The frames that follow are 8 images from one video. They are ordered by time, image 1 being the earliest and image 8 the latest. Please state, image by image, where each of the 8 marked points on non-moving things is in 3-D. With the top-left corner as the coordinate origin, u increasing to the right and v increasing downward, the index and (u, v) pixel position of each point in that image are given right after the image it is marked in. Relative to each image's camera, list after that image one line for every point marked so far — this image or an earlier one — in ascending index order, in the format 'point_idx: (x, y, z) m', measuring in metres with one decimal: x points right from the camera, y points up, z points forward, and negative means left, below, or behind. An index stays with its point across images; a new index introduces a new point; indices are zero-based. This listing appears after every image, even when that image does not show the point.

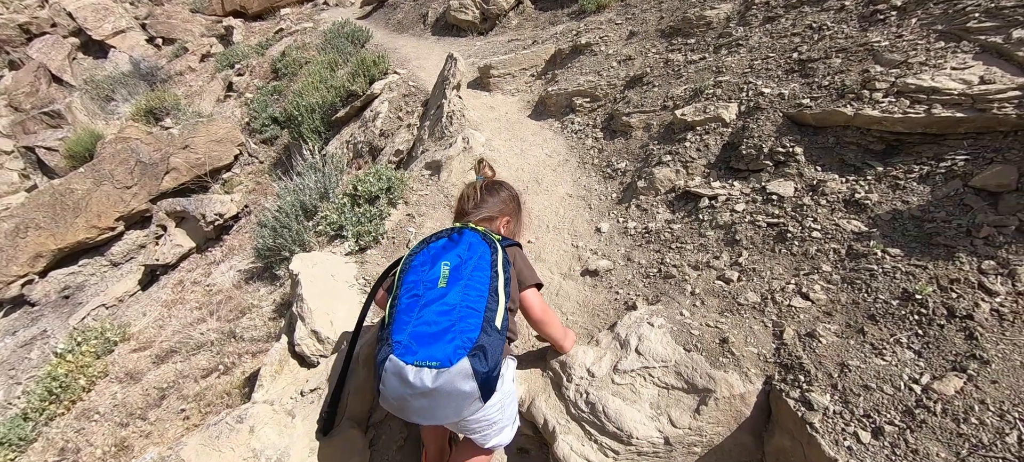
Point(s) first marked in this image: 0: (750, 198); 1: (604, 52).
0: (+1.5, +0.2, +2.3) m
1: (+1.2, +2.4, +4.9) m
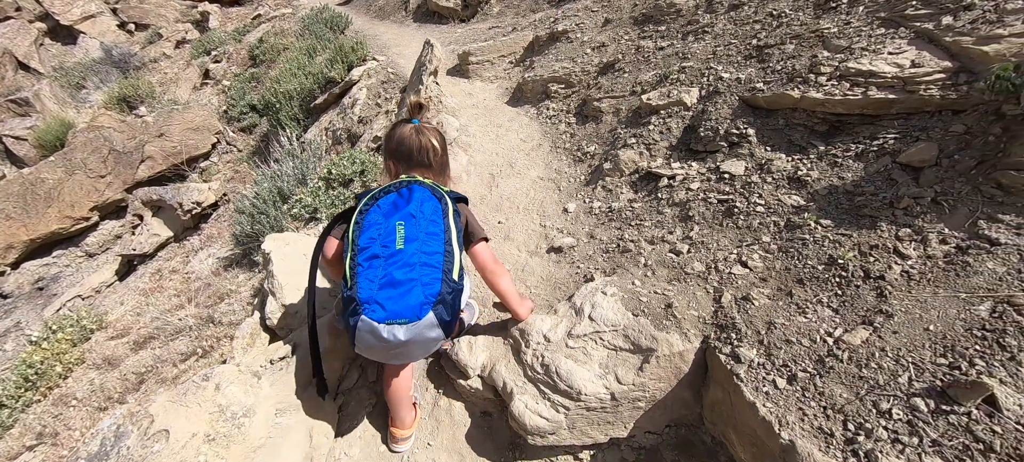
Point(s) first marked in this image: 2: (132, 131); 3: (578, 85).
0: (+1.3, +0.4, +2.5) m
1: (+0.9, +2.6, +5.0) m
2: (-6.7, +1.8, +6.6) m
3: (+0.8, +1.7, +4.3) m
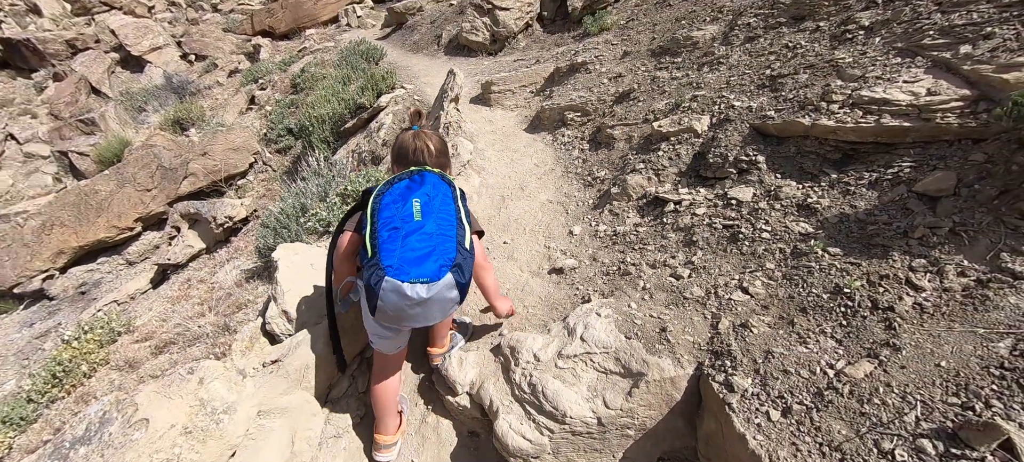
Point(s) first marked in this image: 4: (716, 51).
0: (+1.3, +0.2, +2.4) m
1: (+1.2, +2.2, +5.1) m
2: (-6.3, +1.6, +7.1) m
3: (+1.0, +1.4, +4.4) m
4: (+2.1, +1.8, +3.7) m
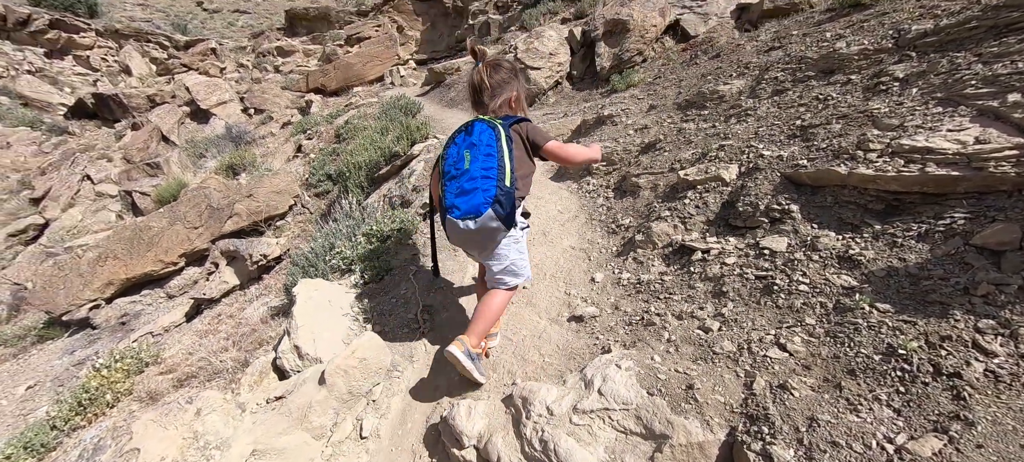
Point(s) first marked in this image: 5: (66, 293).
0: (+1.4, -0.1, +2.3) m
1: (+1.5, +1.5, +5.2) m
2: (-5.8, +0.9, +7.6) m
3: (+1.3, +0.8, +4.4) m
4: (+2.3, +1.3, +3.8) m
5: (-7.7, -1.1, +6.4) m
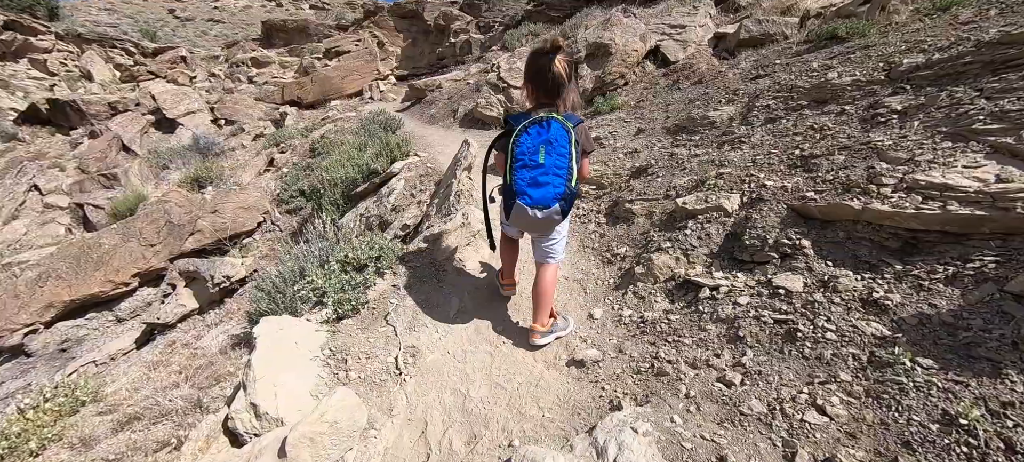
0: (+1.4, -0.3, +2.1) m
1: (+1.4, +1.2, +5.1) m
2: (-6.1, +0.5, +7.1) m
3: (+1.1, +0.5, +4.3) m
4: (+2.2, +1.0, +3.7) m
5: (-7.9, -1.4, +5.7) m
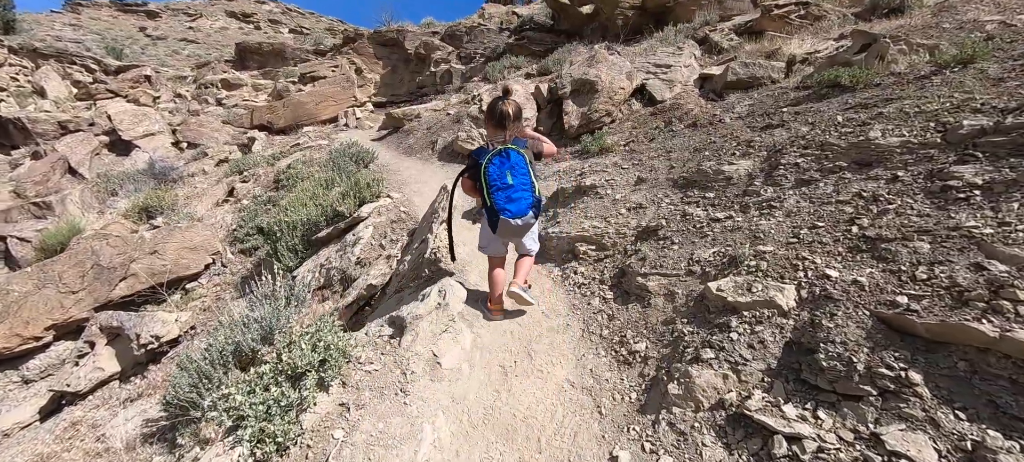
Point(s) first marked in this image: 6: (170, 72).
0: (+1.4, -0.9, +1.5) m
1: (+1.2, +0.4, +4.6) m
2: (-6.4, -0.3, +6.1) m
3: (+1.0, -0.2, +3.7) m
4: (+2.1, +0.3, +3.2) m
5: (-8.1, -2.0, +4.4) m
6: (-18.0, +8.4, +19.8) m
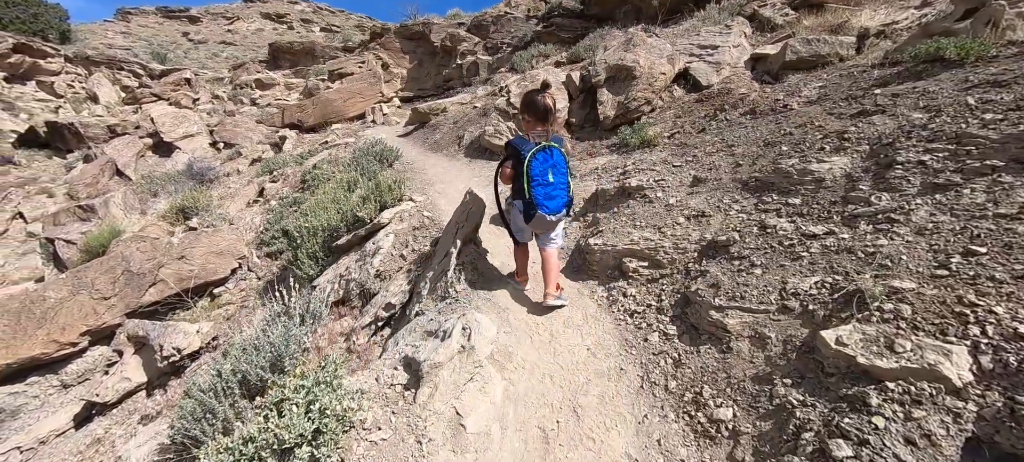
0: (+1.5, -1.1, +0.9) m
1: (+1.6, +0.3, +3.9) m
2: (-5.9, -0.4, +6.0) m
3: (+1.3, -0.3, +3.1) m
4: (+2.4, +0.2, +2.5) m
5: (-7.7, -2.2, +4.5) m
6: (-16.6, +8.5, +20.3) m
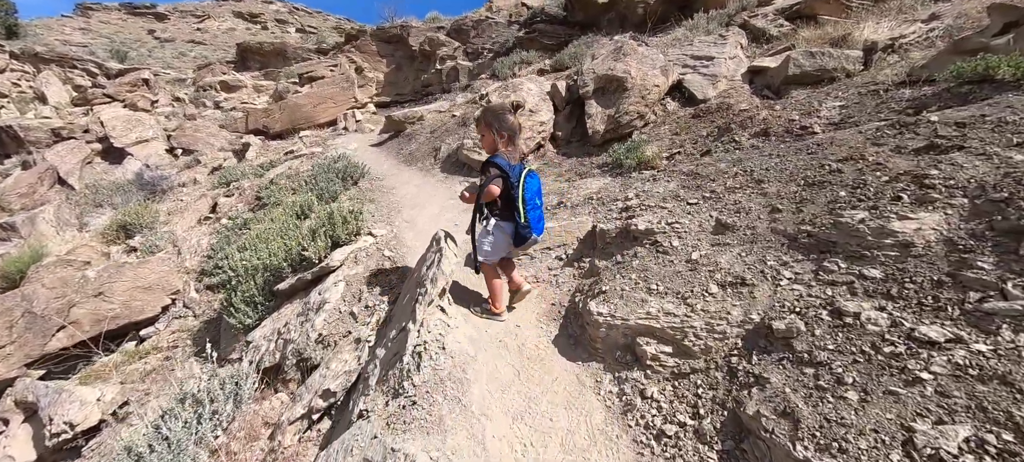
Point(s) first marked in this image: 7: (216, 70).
0: (+1.5, -1.5, 0.0) m
1: (+1.4, -0.1, +3.1) m
2: (-6.2, -0.9, +4.8) m
3: (+1.2, -0.8, +2.3) m
4: (+2.3, -0.3, +1.7) m
5: (-7.9, -2.7, +3.3) m
6: (-17.5, +7.8, +18.8) m
7: (-15.5, +8.2, +19.2) m
